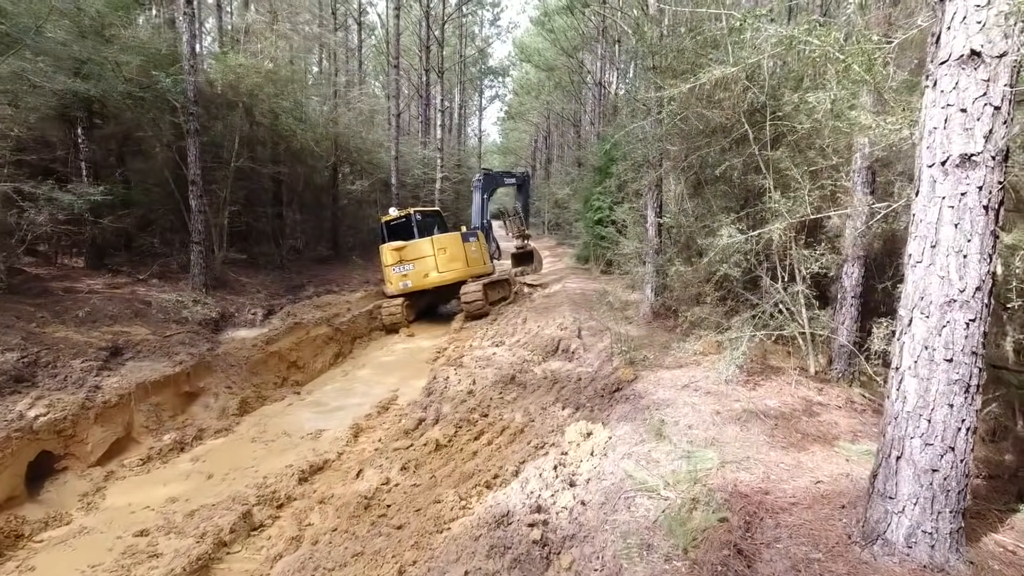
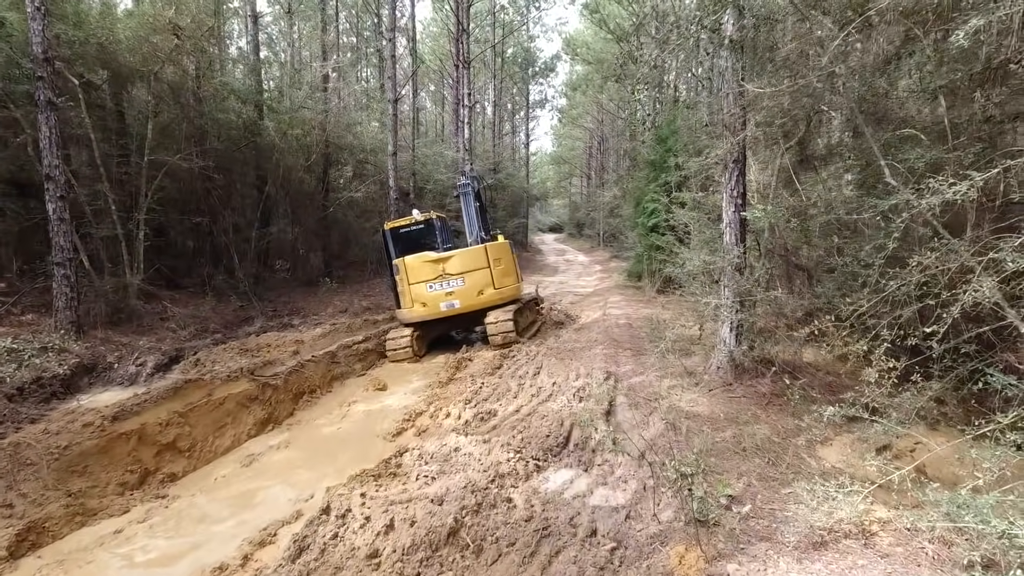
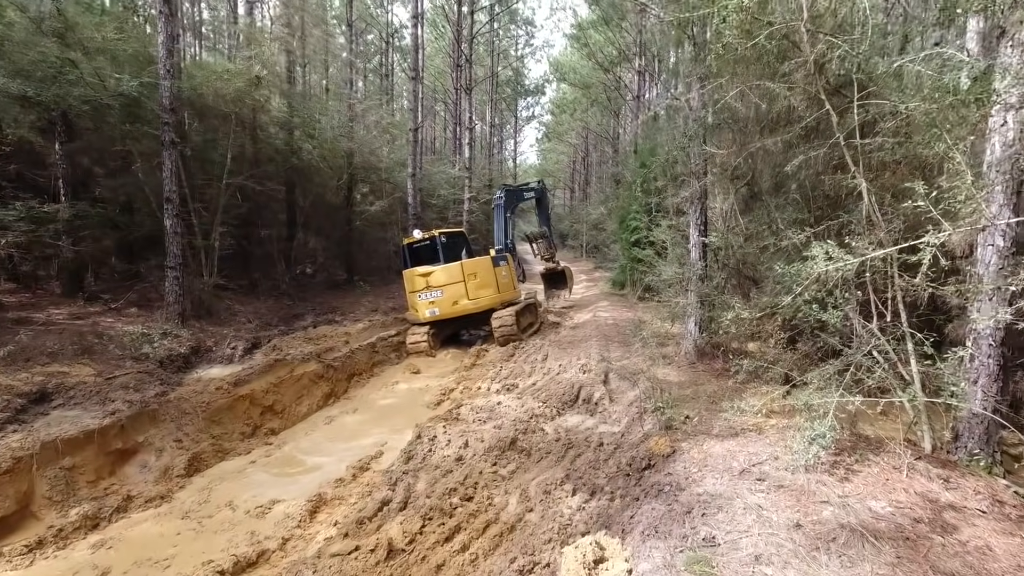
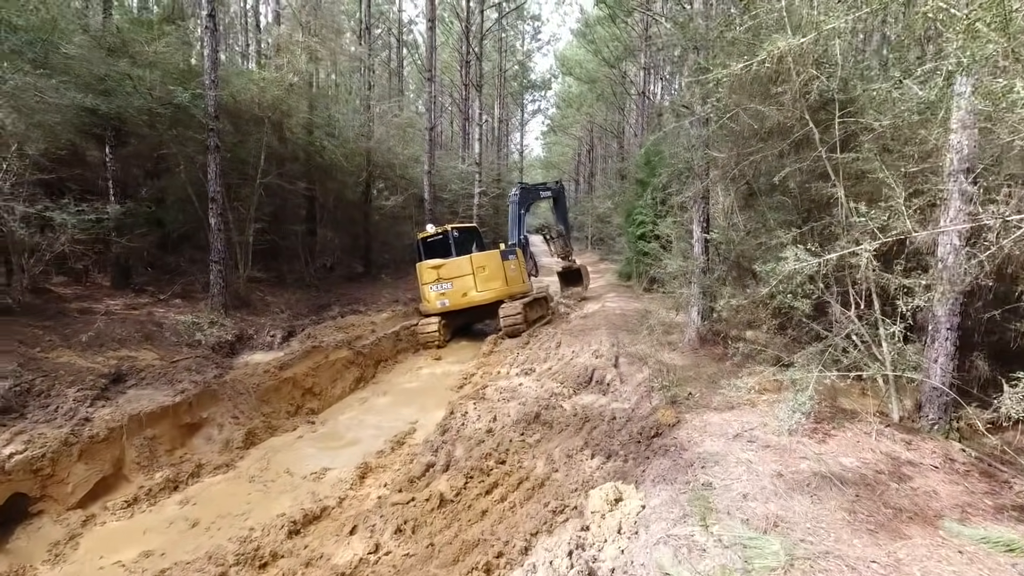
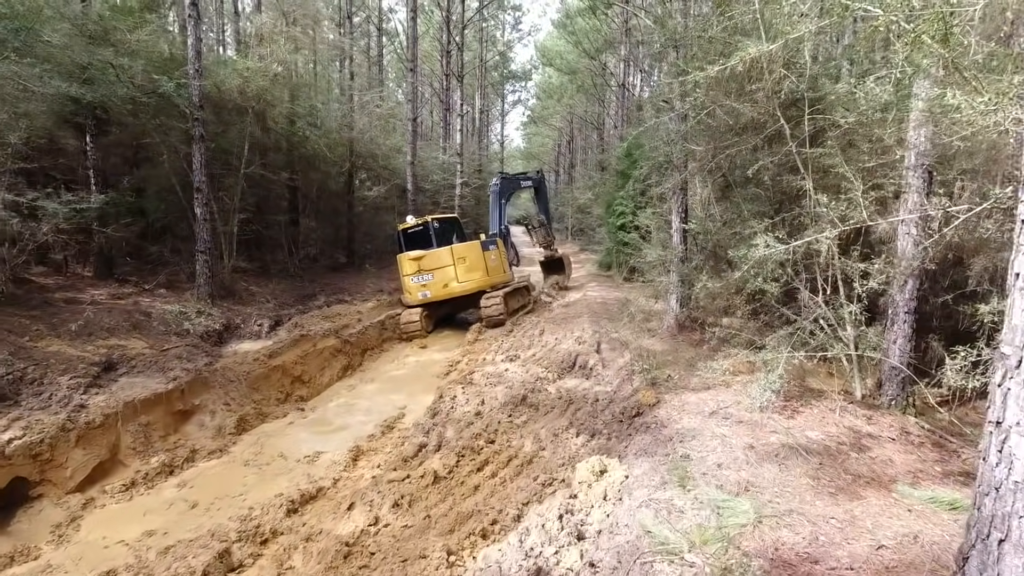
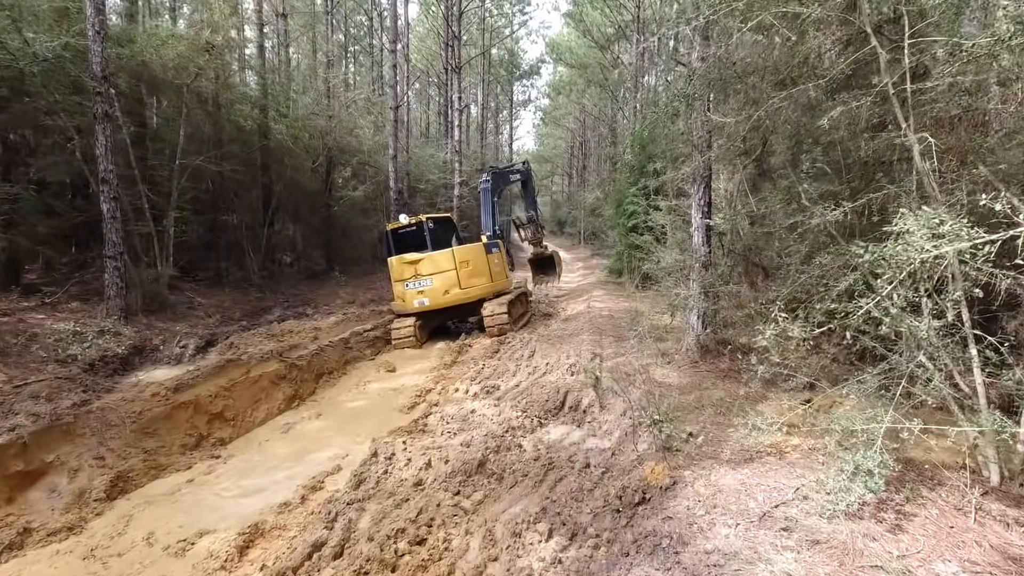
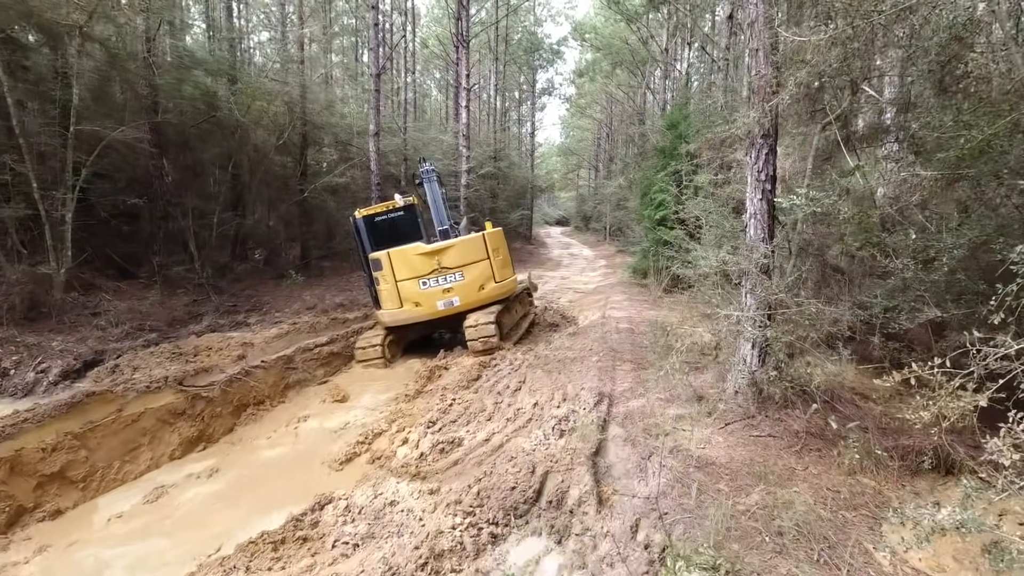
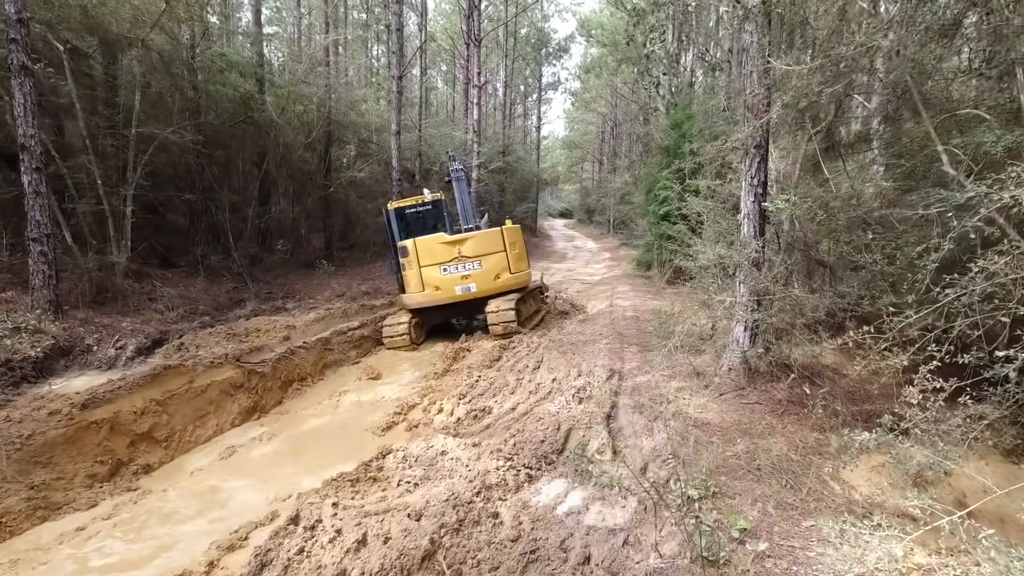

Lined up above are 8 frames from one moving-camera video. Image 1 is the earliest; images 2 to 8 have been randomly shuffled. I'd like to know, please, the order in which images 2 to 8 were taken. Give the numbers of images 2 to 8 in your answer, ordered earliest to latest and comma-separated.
5, 4, 3, 6, 2, 8, 7
